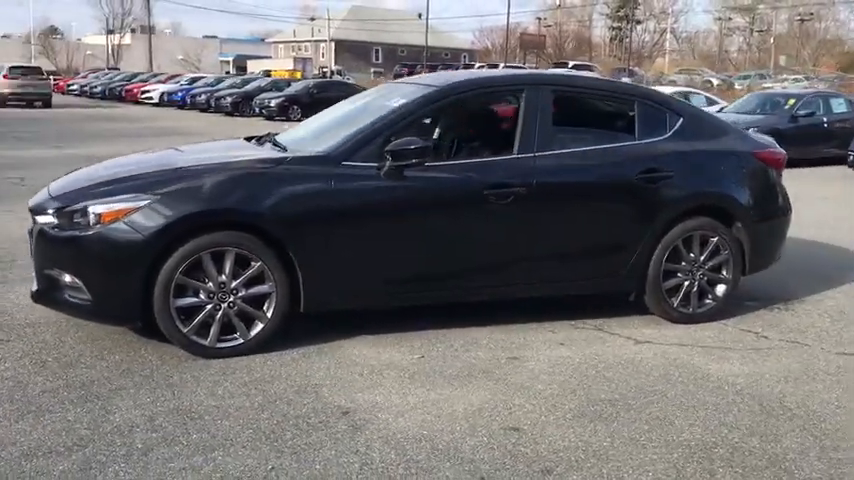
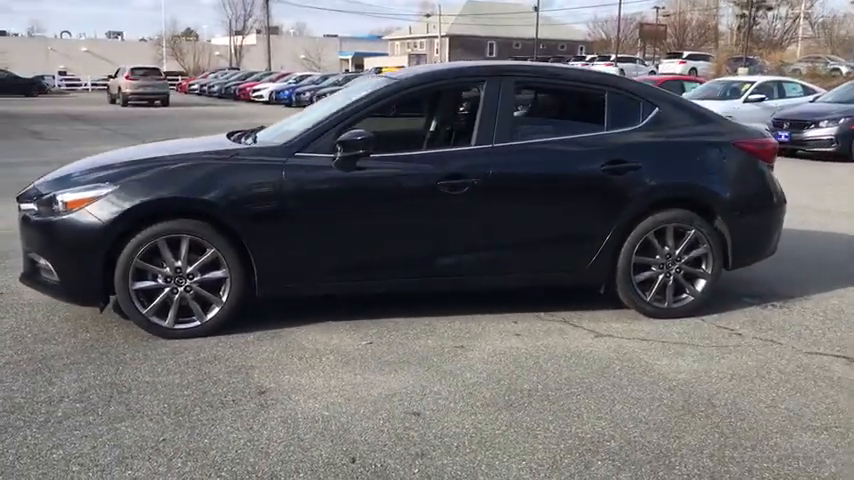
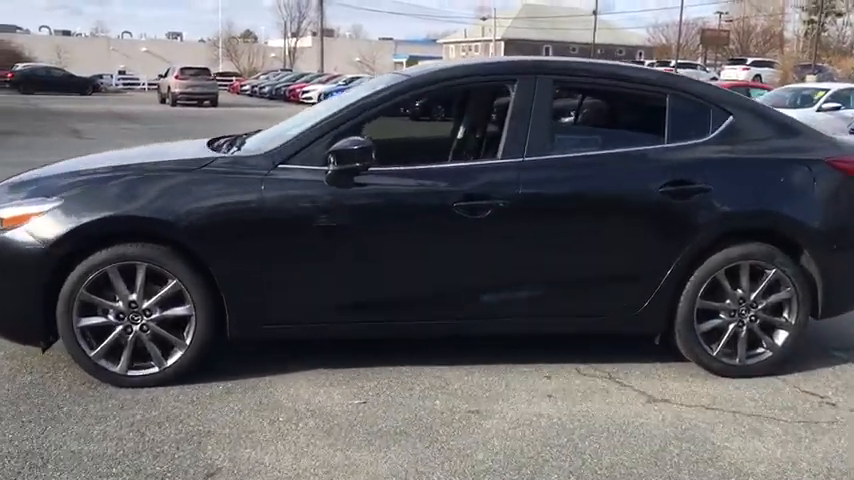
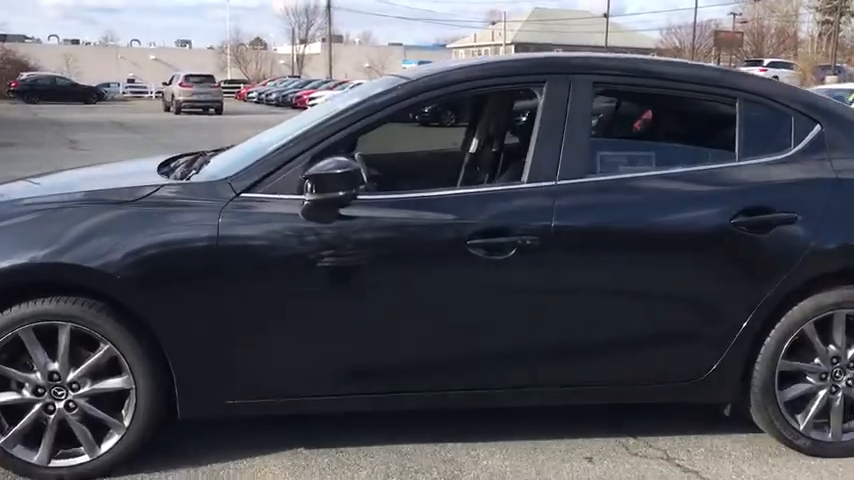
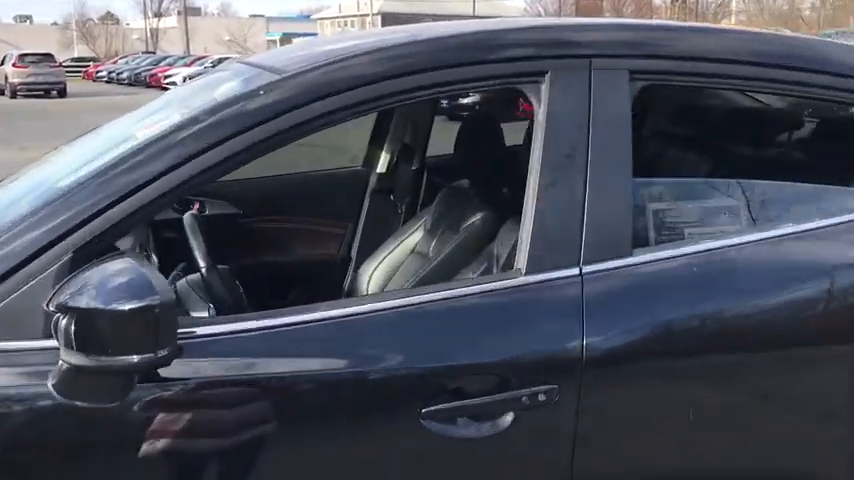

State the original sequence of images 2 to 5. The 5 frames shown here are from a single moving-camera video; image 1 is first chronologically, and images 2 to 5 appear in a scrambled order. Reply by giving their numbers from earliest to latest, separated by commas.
2, 3, 4, 5
